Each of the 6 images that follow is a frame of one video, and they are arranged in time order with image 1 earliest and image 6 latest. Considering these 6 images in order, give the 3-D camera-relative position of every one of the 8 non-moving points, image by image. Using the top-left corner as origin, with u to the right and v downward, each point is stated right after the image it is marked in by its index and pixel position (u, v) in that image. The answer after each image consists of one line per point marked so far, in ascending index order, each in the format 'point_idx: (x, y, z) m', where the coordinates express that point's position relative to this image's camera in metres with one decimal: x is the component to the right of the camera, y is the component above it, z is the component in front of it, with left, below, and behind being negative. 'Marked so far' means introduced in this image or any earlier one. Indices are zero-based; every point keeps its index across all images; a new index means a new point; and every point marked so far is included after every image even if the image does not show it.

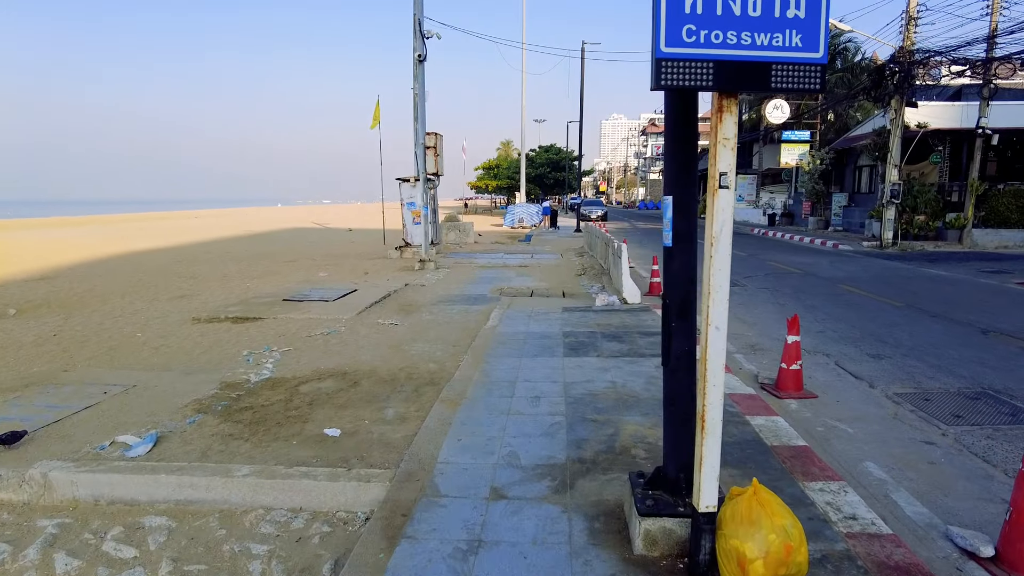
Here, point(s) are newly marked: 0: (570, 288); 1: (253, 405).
0: (+1.1, 0.0, +12.4) m
1: (-2.1, -1.0, +5.5) m
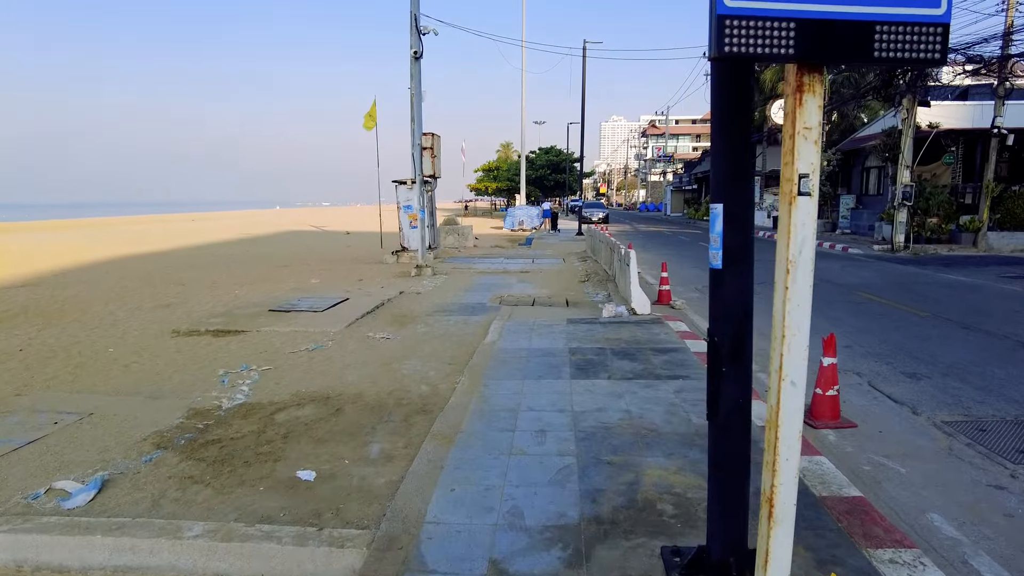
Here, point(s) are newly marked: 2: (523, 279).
0: (+1.1, -0.1, +11.8) m
1: (-2.1, -1.1, +4.8) m
2: (+0.2, +0.2, +14.0) m
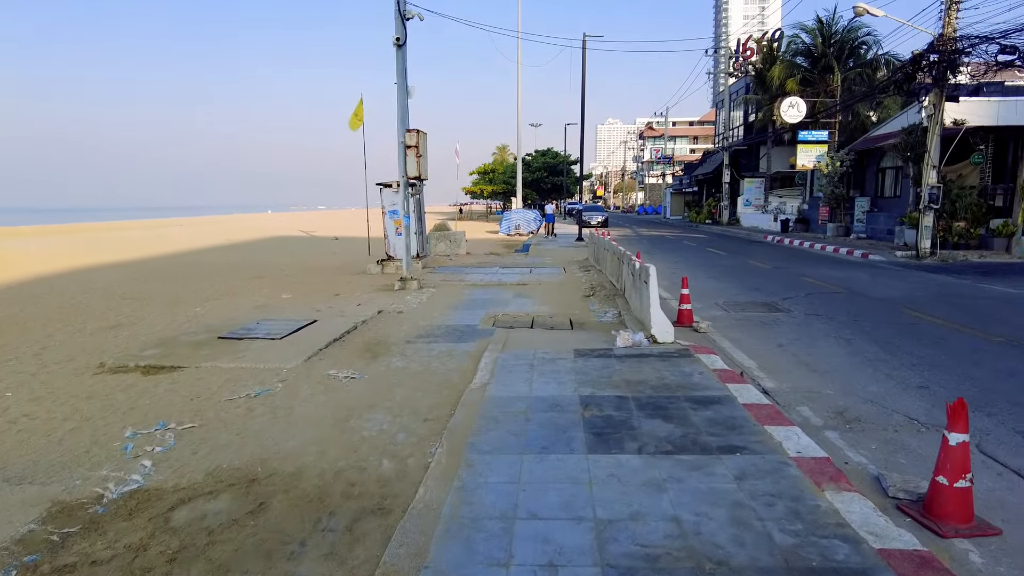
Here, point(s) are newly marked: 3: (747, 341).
0: (+1.0, -0.4, +10.2) m
1: (-2.2, -1.4, +3.3) m
2: (+0.2, -0.1, +12.5) m
3: (+2.9, -0.7, +8.2) m
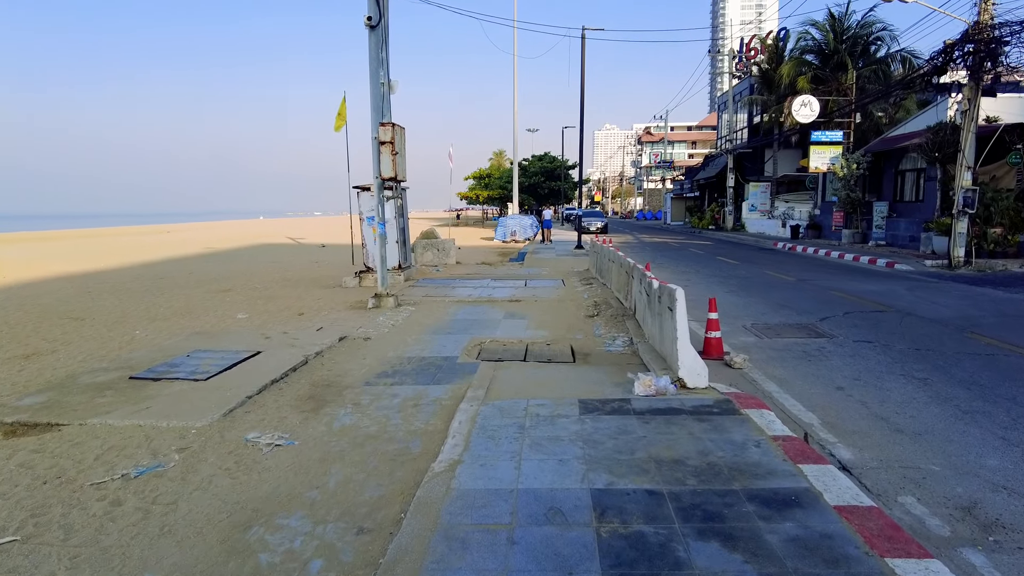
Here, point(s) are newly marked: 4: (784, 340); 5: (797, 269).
0: (+0.9, -0.7, +8.5) m
1: (-2.3, -1.6, +1.5) m
2: (0.0, -0.4, +10.8) m
3: (+2.8, -0.9, +6.5) m
4: (+3.5, -0.7, +8.5) m
5: (+7.6, +0.5, +17.6) m
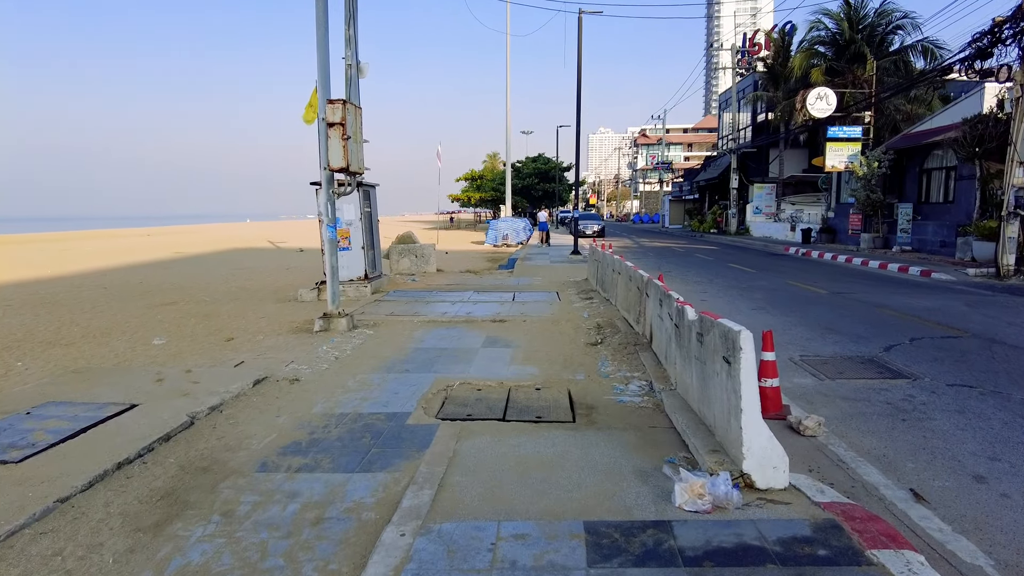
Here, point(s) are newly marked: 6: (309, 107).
0: (+0.7, -0.9, +6.3) m
1: (-2.4, -1.8, -0.7) m
2: (-0.2, -0.7, +8.6) m
3: (+2.6, -1.2, +4.3) m
4: (+3.3, -0.9, +6.4) m
5: (+7.3, +0.2, +15.5) m
6: (-5.0, +4.3, +15.5) m
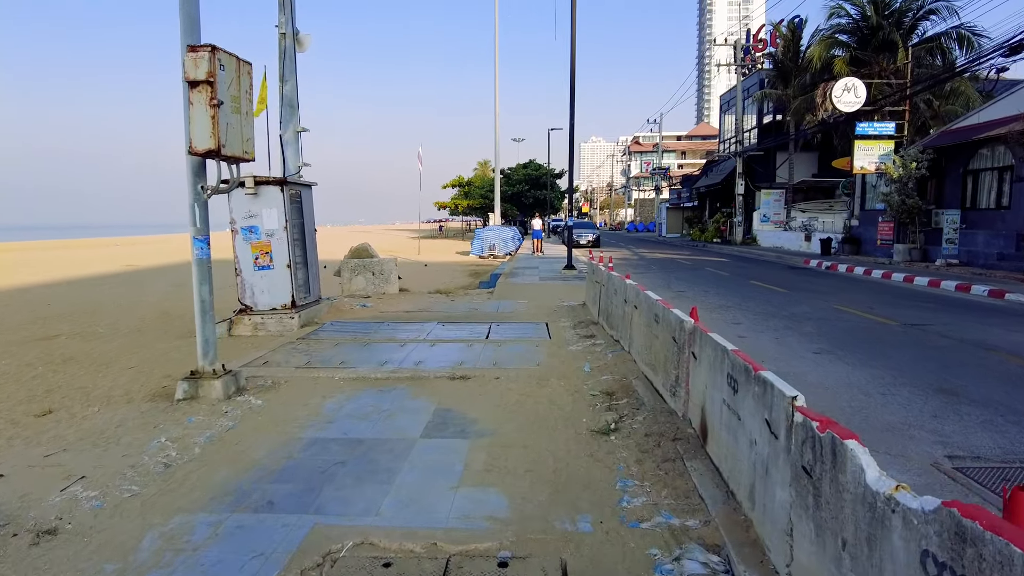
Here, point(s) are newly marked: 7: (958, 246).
0: (+0.4, -1.3, +3.2) m
1: (-2.6, -2.1, -3.8) m
2: (-0.5, -1.1, +5.5) m
3: (+2.3, -1.5, +1.2) m
4: (+3.0, -1.3, +3.3) m
5: (+6.9, -0.3, +12.5) m
6: (-5.4, +3.8, +12.5) m
7: (+12.6, +1.2, +18.9) m
